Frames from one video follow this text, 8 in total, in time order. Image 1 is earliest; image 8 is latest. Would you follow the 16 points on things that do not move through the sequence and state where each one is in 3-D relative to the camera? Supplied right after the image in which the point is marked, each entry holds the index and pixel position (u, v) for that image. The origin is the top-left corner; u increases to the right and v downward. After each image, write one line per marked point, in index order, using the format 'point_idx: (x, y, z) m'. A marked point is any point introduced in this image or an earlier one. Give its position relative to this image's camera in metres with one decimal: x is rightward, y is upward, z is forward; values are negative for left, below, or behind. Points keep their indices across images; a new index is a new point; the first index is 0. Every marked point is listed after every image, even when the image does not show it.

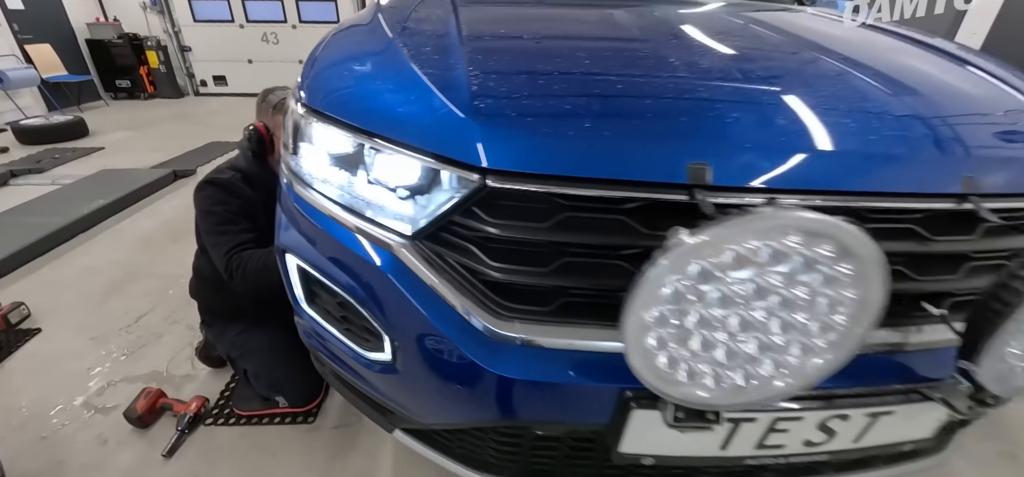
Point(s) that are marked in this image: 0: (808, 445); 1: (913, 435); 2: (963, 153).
0: (+0.4, -0.3, +0.6) m
1: (+0.6, -0.3, +0.6) m
2: (+0.6, +0.1, +0.6) m
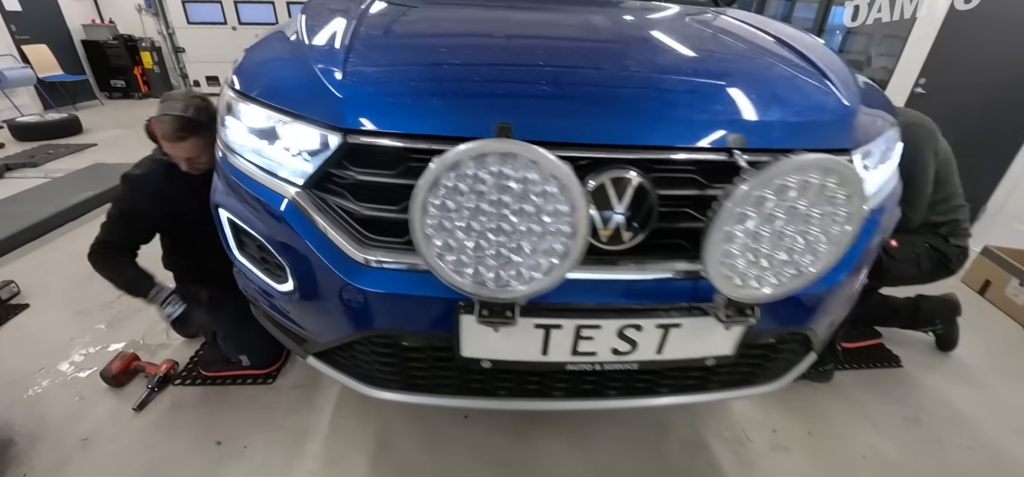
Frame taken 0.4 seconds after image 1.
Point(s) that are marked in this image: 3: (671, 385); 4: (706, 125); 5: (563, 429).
0: (+0.2, -0.2, +0.8) m
1: (+0.4, -0.2, +0.8) m
2: (+0.4, +0.2, +0.7) m
3: (+0.3, -0.3, +0.9) m
4: (+0.3, +0.2, +0.7) m
5: (+0.2, -0.7, +1.4) m
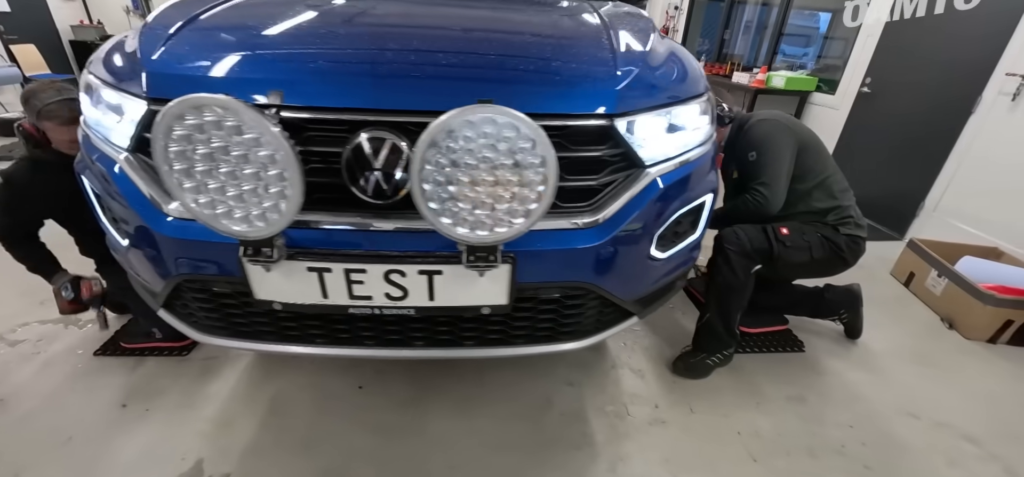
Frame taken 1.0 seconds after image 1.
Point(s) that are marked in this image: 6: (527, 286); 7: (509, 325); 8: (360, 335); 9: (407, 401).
0: (-0.3, -0.1, +0.9) m
1: (-0.1, -0.1, +0.9) m
2: (-0.1, +0.3, +0.8) m
3: (-0.1, -0.2, +1.0) m
4: (-0.1, +0.3, +0.8) m
5: (-0.2, -0.6, +1.5) m
6: (0.0, -0.1, +0.9) m
7: (0.0, -0.2, +1.0) m
8: (-0.3, -0.2, +1.0) m
9: (-0.4, -0.6, +1.5) m
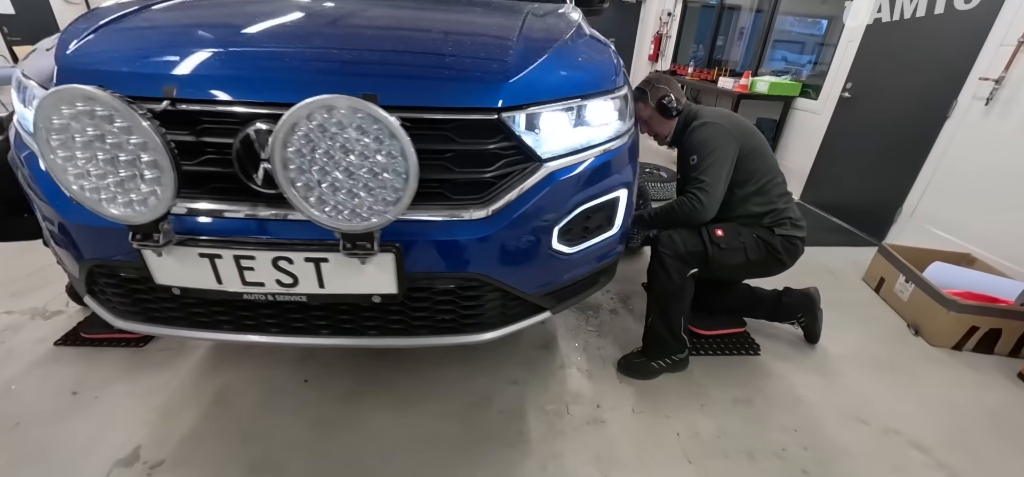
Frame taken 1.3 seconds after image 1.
0: (-0.5, -0.1, +0.9) m
1: (-0.3, -0.1, +0.9) m
2: (-0.3, +0.3, +0.8) m
3: (-0.3, -0.2, +1.0) m
4: (-0.3, +0.3, +0.8) m
5: (-0.4, -0.6, +1.5) m
6: (-0.2, -0.1, +0.9) m
7: (-0.2, -0.2, +1.0) m
8: (-0.6, -0.2, +1.0) m
9: (-0.6, -0.6, +1.6) m
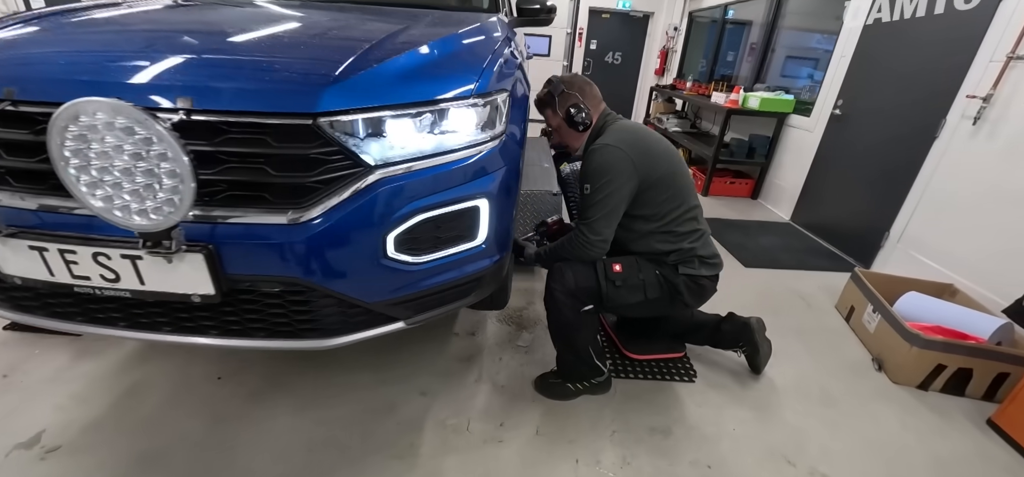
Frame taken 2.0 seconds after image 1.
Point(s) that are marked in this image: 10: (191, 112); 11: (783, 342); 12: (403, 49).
0: (-0.9, -0.1, +0.9) m
1: (-0.7, -0.1, +0.9) m
2: (-0.6, +0.3, +0.8) m
3: (-0.7, -0.2, +1.0) m
4: (-0.7, +0.3, +0.8) m
5: (-0.8, -0.6, +1.5) m
6: (-0.6, -0.1, +0.9) m
7: (-0.6, -0.2, +1.0) m
8: (-0.9, -0.2, +1.0) m
9: (-0.9, -0.6, +1.6) m
10: (-0.6, +0.2, +0.8) m
11: (+1.3, -0.5, +2.0) m
12: (-0.3, +0.5, +1.0) m
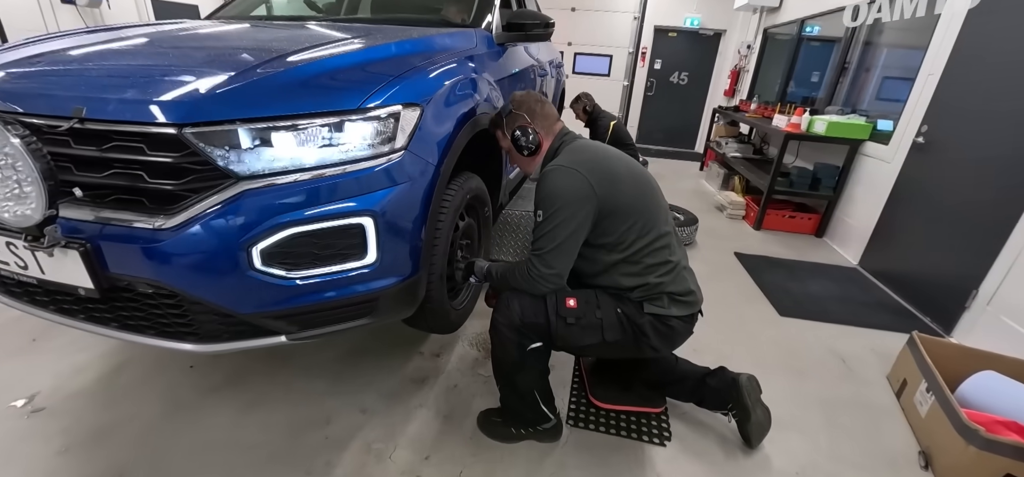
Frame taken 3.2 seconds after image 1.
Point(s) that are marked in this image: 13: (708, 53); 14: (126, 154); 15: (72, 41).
0: (-1.1, -0.1, +1.0) m
1: (-0.9, -0.1, +0.9) m
2: (-0.9, +0.3, +0.9) m
3: (-1.0, -0.2, +1.0) m
4: (-1.0, +0.3, +0.9) m
5: (-1.0, -0.6, +1.6) m
6: (-0.9, -0.1, +0.9) m
7: (-0.9, -0.2, +1.0) m
8: (-1.2, -0.2, +1.1) m
9: (-1.1, -0.6, +1.6) m
10: (-0.9, +0.2, +0.9) m
11: (+1.1, -0.7, +1.7) m
12: (-0.5, +0.4, +1.0) m
13: (+2.8, +2.6, +5.9) m
14: (-0.8, +0.2, +0.9) m
15: (-1.3, +0.6, +1.3) m
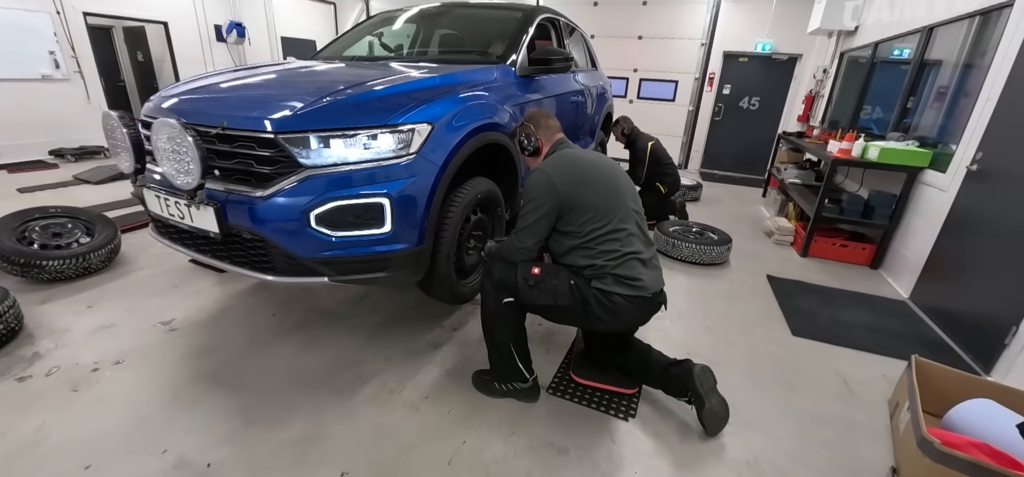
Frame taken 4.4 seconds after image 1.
0: (-1.2, +0.1, +1.5) m
1: (-1.0, 0.0, +1.4) m
2: (-1.0, +0.4, +1.4) m
3: (-1.0, -0.1, +1.5) m
4: (-1.0, +0.4, +1.4) m
5: (-1.0, -0.5, +2.1) m
6: (-0.9, 0.0, +1.4) m
7: (-1.0, -0.1, +1.5) m
8: (-1.3, 0.0, +1.6) m
9: (-1.1, -0.5, +2.1) m
10: (-1.0, +0.4, +1.4) m
11: (+1.1, -0.7, +1.7) m
12: (-0.5, +0.5, +1.5) m
13: (+3.7, +2.2, +5.8) m
14: (-0.9, +0.3, +1.4) m
15: (-1.3, +0.7, +1.9) m
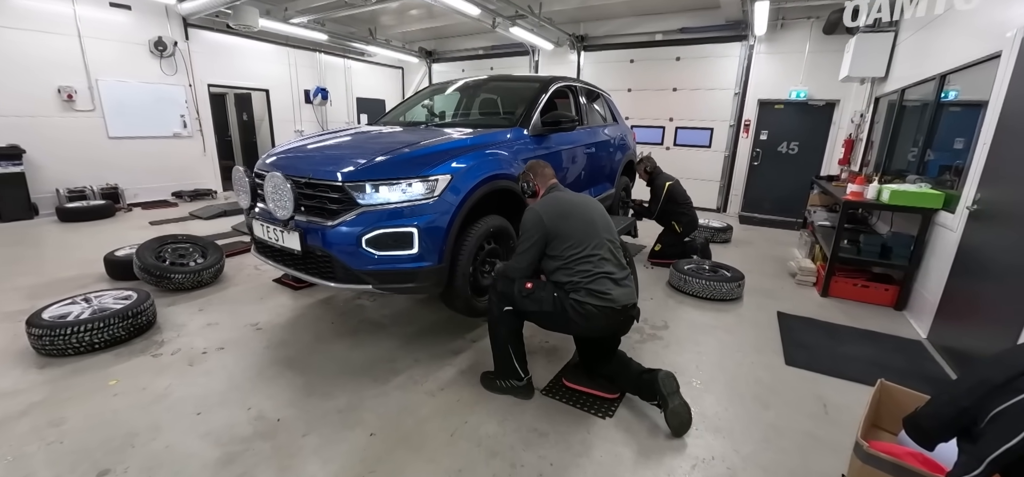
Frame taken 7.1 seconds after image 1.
0: (-1.2, 0.0, +2.1) m
1: (-1.0, 0.0, +2.0) m
2: (-1.0, +0.4, +2.0) m
3: (-1.0, -0.2, +2.1) m
4: (-1.0, +0.4, +2.0) m
5: (-1.0, -0.6, +2.6) m
6: (-1.0, 0.0, +2.0) m
7: (-1.0, -0.1, +2.0) m
8: (-1.2, -0.1, +2.2) m
9: (-1.1, -0.6, +2.7) m
10: (-1.0, +0.3, +2.0) m
11: (+1.1, -0.9, +2.0) m
12: (-0.5, +0.4, +2.0) m
13: (+4.3, +1.6, +5.9) m
14: (-0.9, +0.2, +2.0) m
15: (-1.2, +0.6, +2.5) m
